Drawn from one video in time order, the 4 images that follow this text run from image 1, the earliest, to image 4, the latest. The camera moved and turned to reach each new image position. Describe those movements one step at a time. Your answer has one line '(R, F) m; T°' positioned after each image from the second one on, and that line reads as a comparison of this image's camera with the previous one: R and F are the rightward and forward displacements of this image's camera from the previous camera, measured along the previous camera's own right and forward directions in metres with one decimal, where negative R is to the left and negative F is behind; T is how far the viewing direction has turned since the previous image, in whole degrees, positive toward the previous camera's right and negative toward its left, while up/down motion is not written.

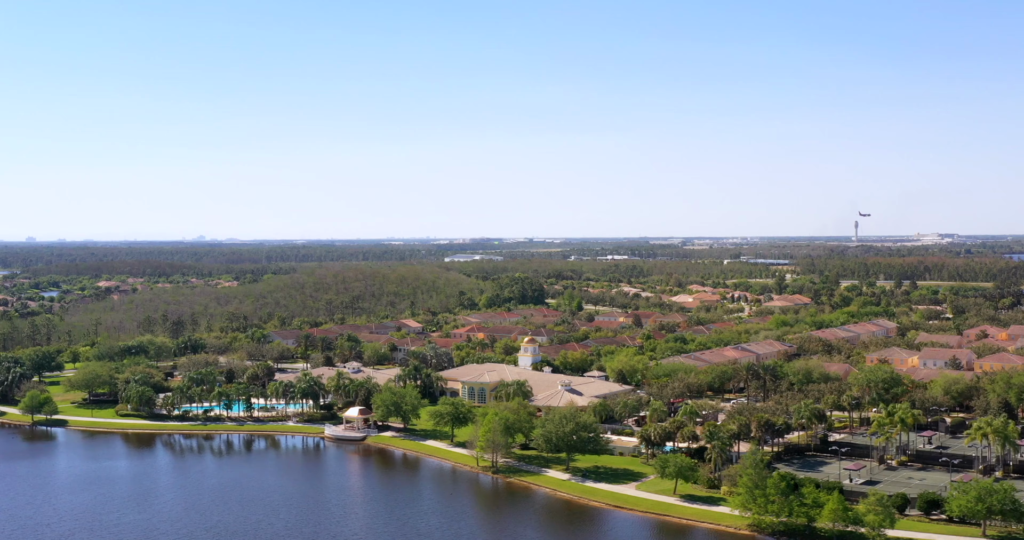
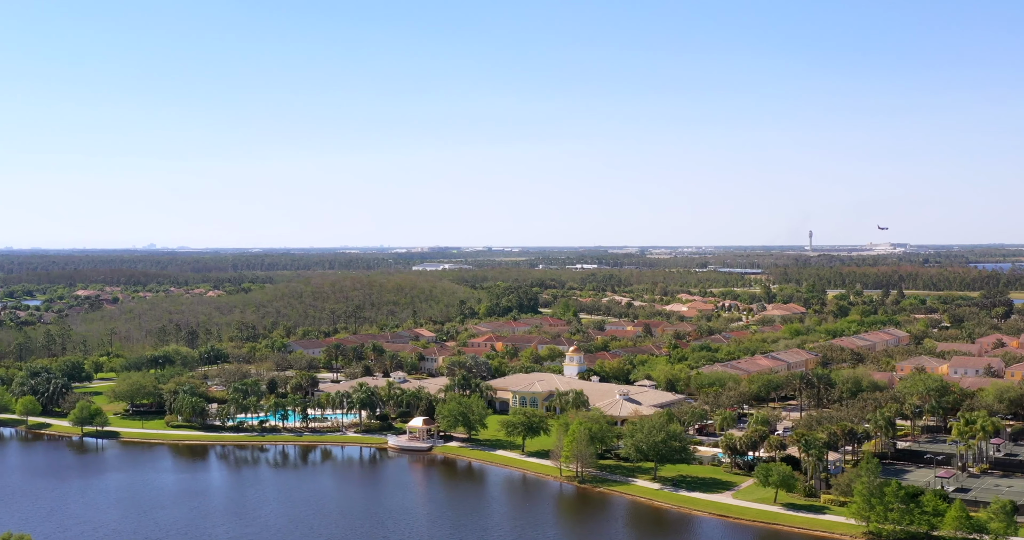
(-6.8, +0.2) m; +1°
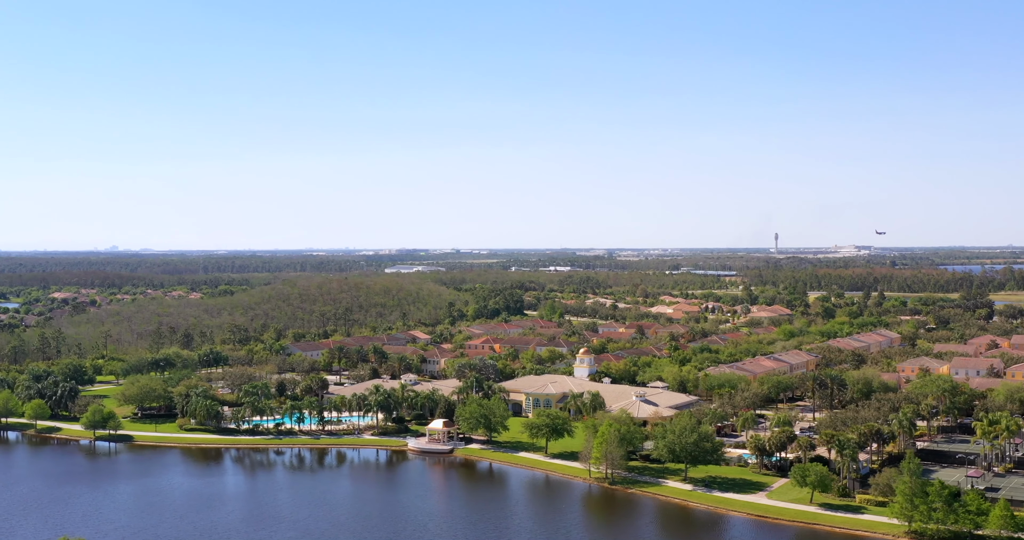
(-3.3, +0.1) m; +1°
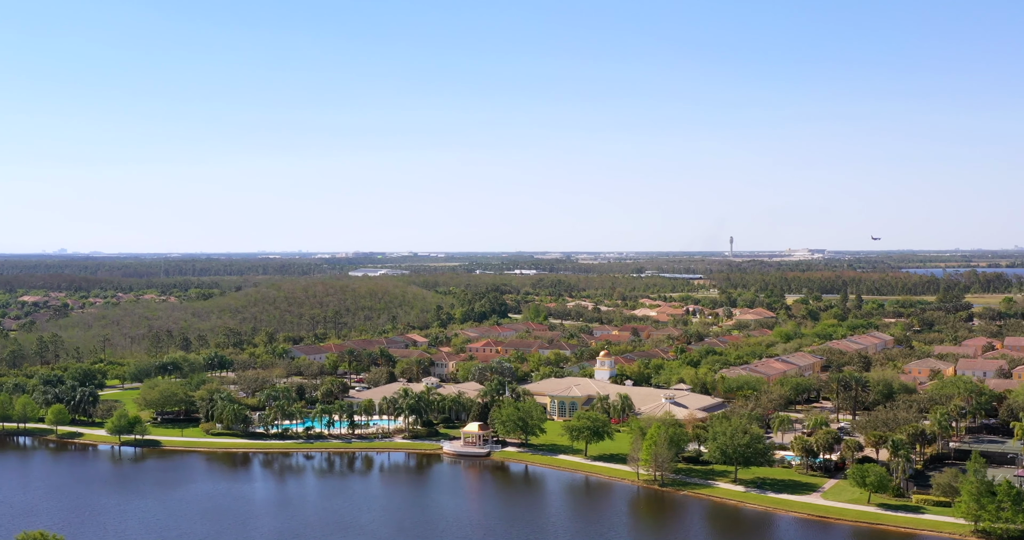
(-4.9, +0.2) m; +2°
